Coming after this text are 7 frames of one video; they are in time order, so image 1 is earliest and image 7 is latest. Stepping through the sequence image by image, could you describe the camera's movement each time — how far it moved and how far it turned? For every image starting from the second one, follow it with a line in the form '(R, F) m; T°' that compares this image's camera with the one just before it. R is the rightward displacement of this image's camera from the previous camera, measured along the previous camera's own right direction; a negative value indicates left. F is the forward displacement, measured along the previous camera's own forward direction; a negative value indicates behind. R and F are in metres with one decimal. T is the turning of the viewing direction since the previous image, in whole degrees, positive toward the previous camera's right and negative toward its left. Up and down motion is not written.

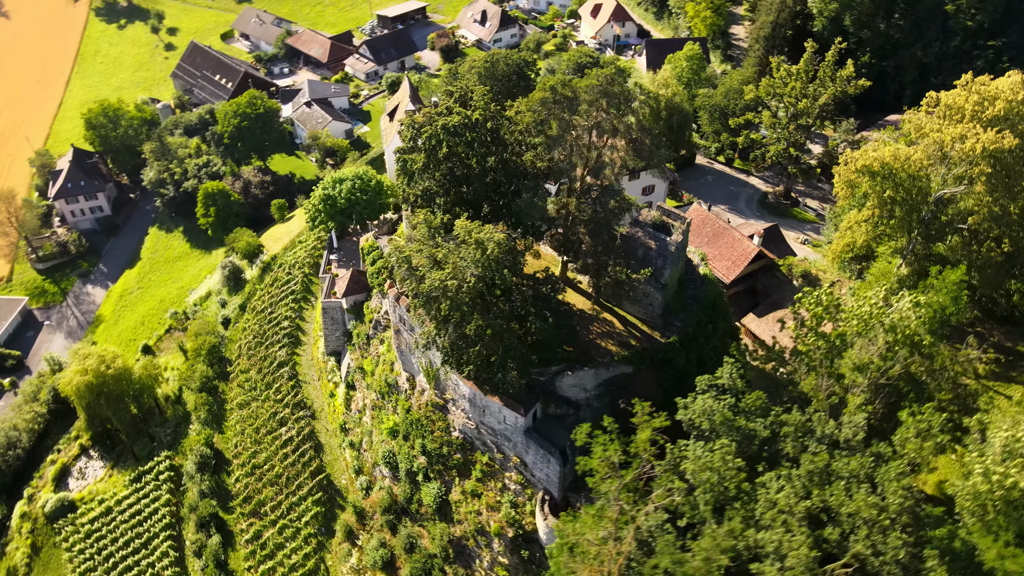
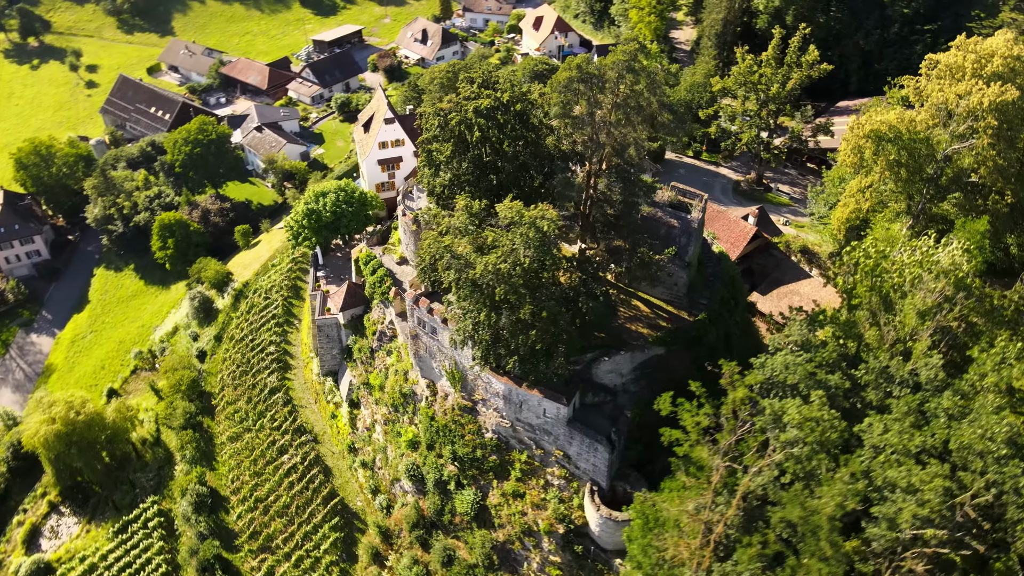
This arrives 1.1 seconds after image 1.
(-4.6, +1.0) m; +6°
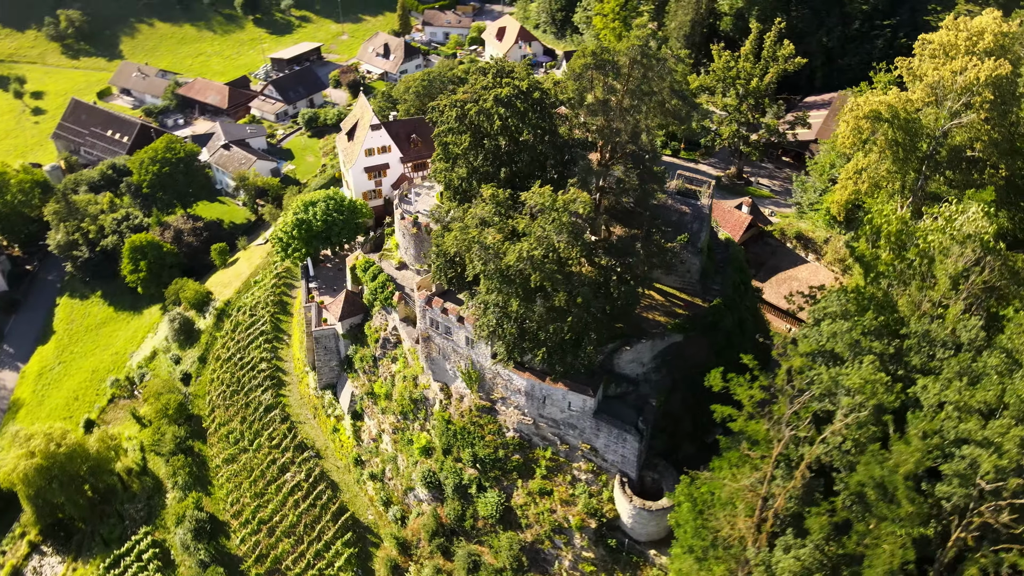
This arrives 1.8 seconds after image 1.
(-2.9, +0.6) m; +4°
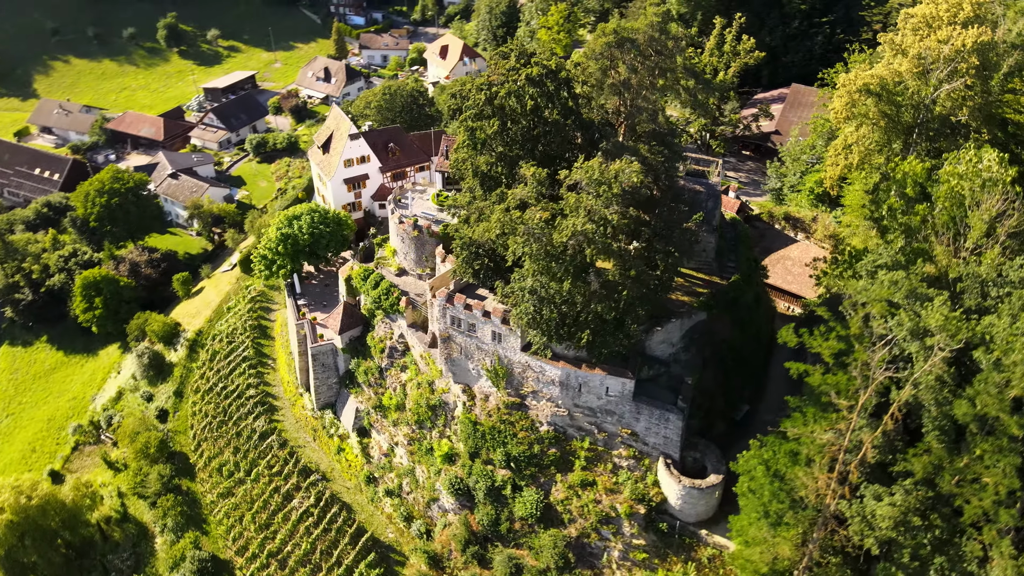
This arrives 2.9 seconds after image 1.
(-4.5, +1.0) m; +6°
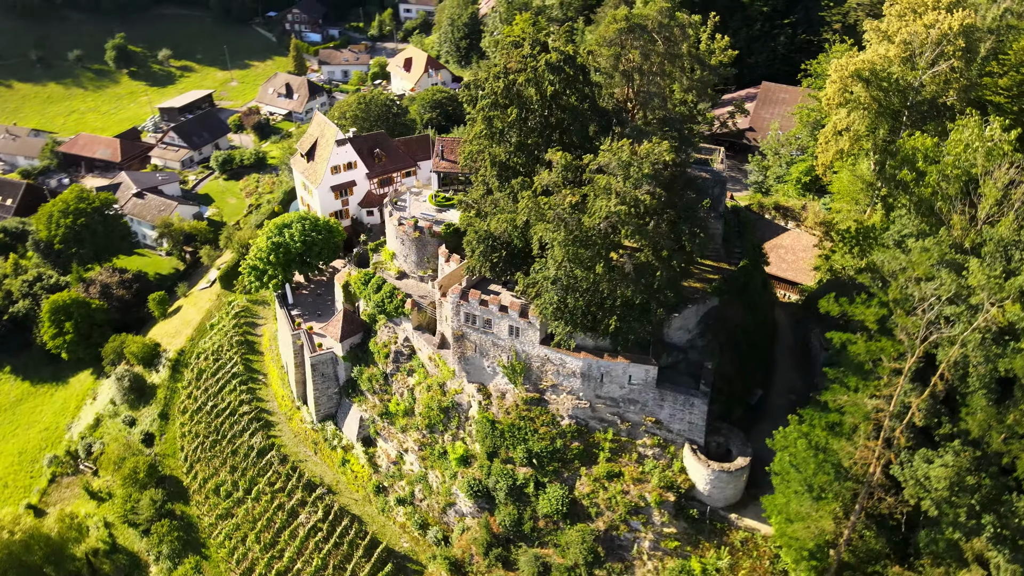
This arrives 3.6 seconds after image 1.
(-2.8, +0.5) m; +4°
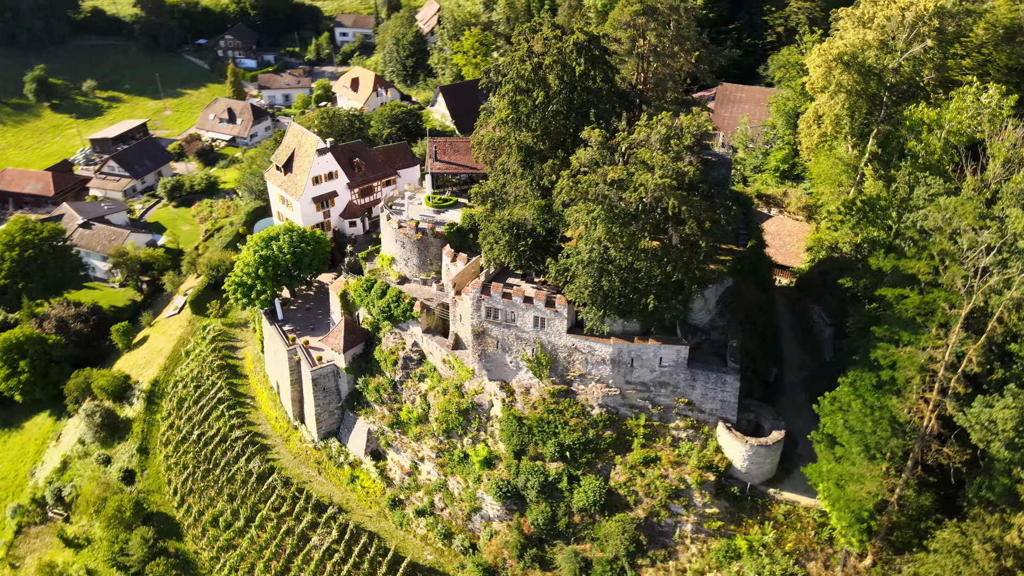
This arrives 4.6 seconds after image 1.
(-4.1, +0.8) m; +6°
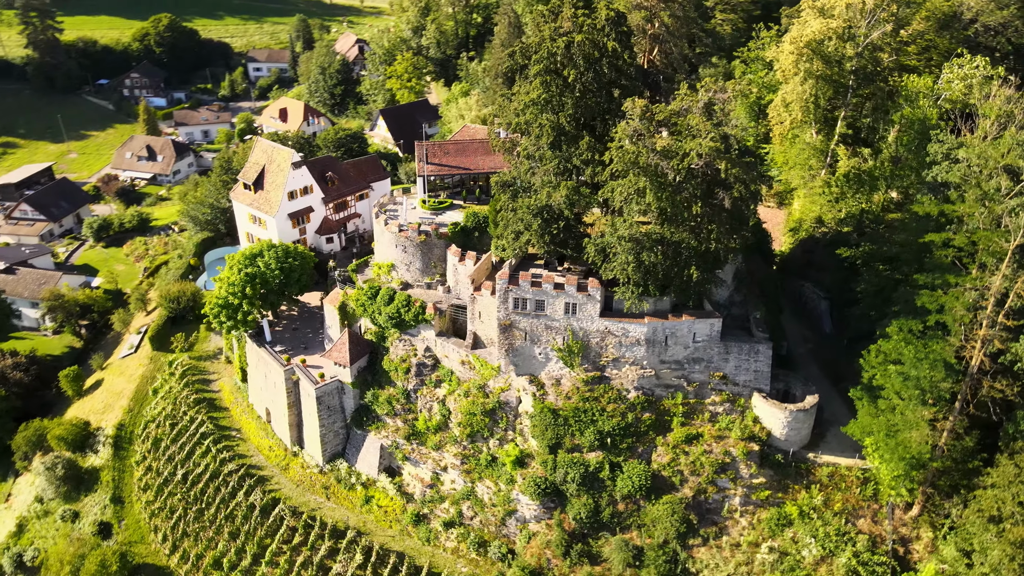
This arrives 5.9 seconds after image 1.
(-5.4, +1.1) m; +8°
